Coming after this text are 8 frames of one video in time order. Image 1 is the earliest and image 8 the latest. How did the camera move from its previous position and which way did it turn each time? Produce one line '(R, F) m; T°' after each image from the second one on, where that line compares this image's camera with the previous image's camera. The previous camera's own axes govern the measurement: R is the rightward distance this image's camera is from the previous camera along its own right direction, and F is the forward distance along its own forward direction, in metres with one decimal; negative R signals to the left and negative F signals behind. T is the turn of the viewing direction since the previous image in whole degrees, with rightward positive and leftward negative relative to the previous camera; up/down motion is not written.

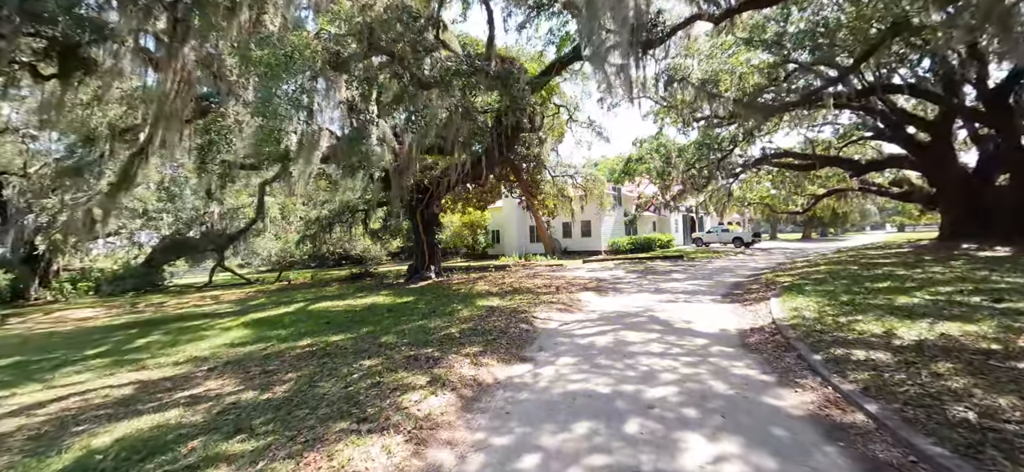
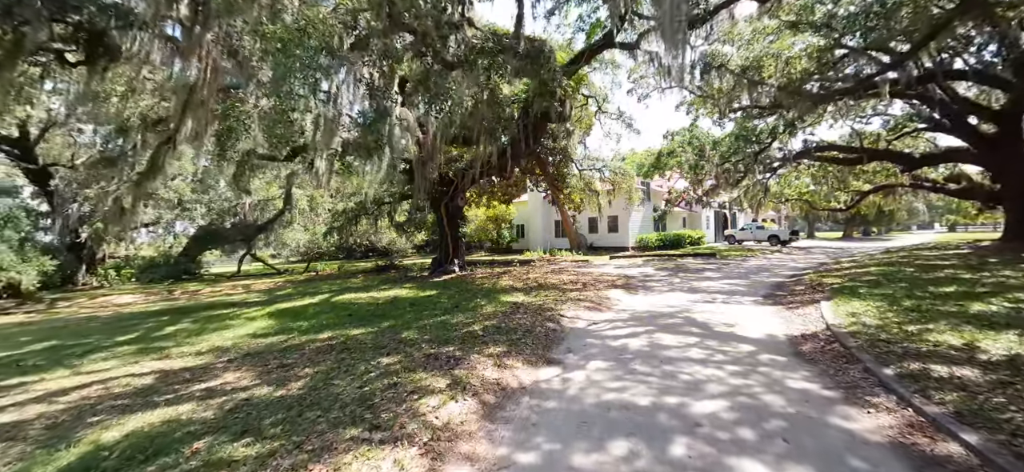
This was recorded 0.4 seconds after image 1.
(0.0, +0.3) m; -3°
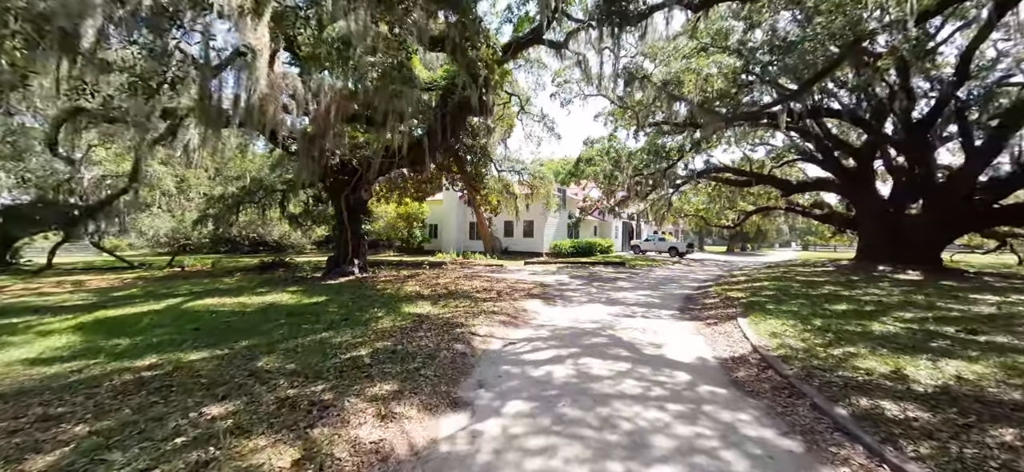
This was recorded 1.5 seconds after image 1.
(+0.1, +0.9) m; +12°
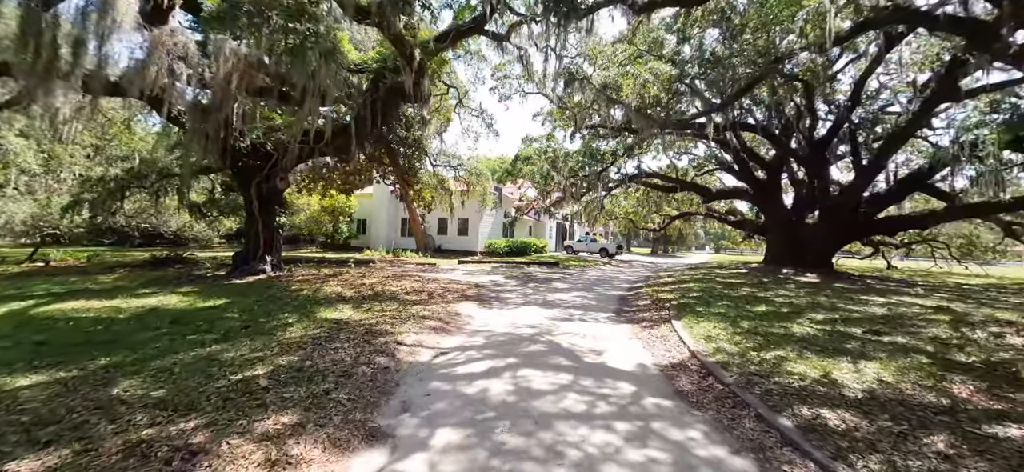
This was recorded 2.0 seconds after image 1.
(0.0, +0.4) m; +10°
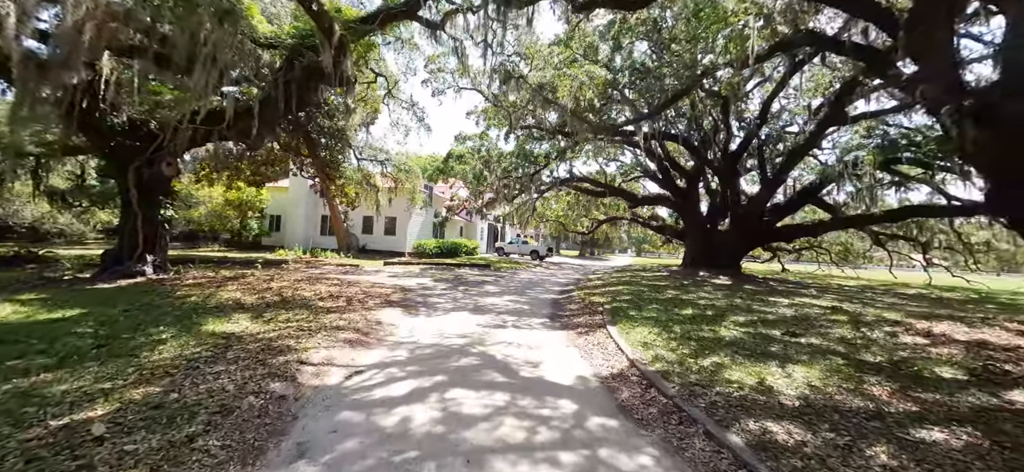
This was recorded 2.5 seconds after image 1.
(0.0, +0.4) m; +10°
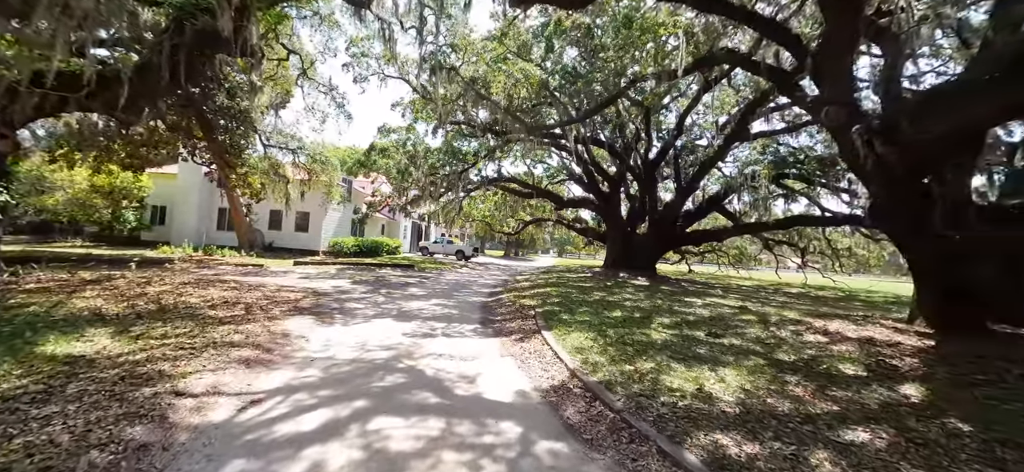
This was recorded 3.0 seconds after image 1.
(-0.1, +0.4) m; +11°
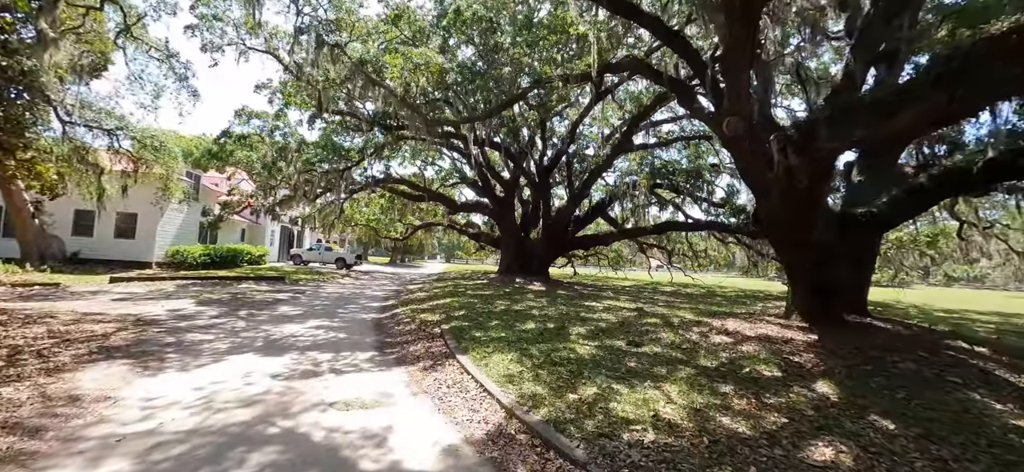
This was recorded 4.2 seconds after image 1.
(-0.3, +0.8) m; +16°
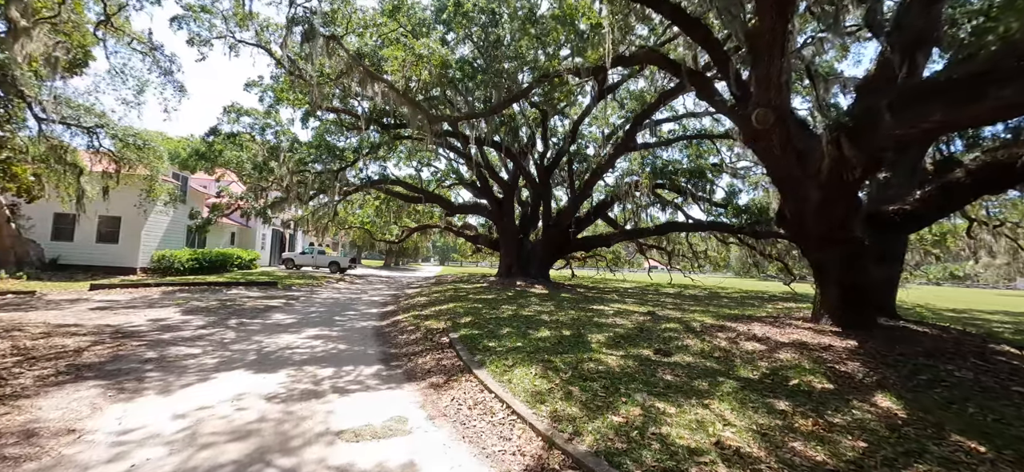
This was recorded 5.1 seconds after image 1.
(-0.3, +0.4) m; +1°
